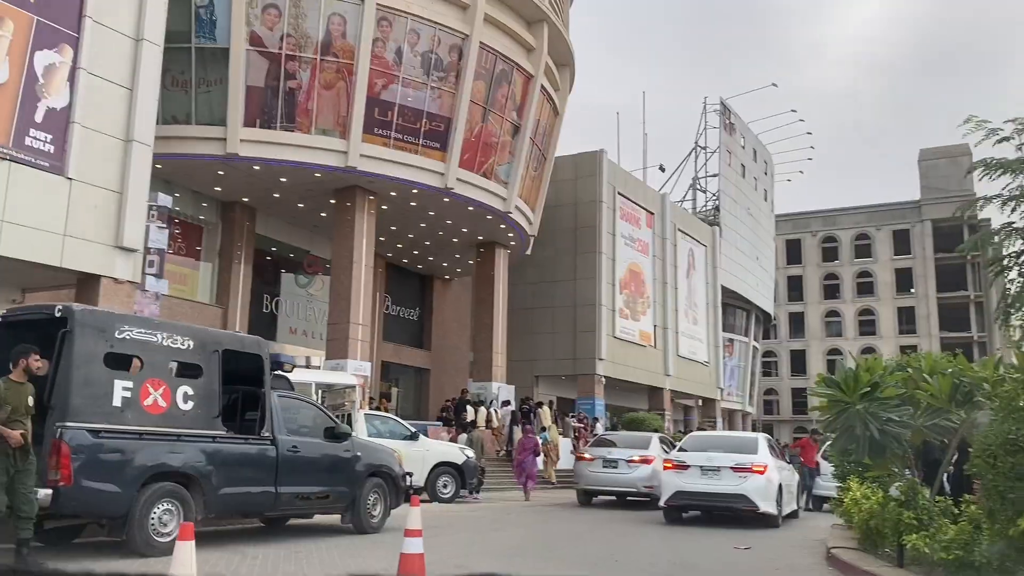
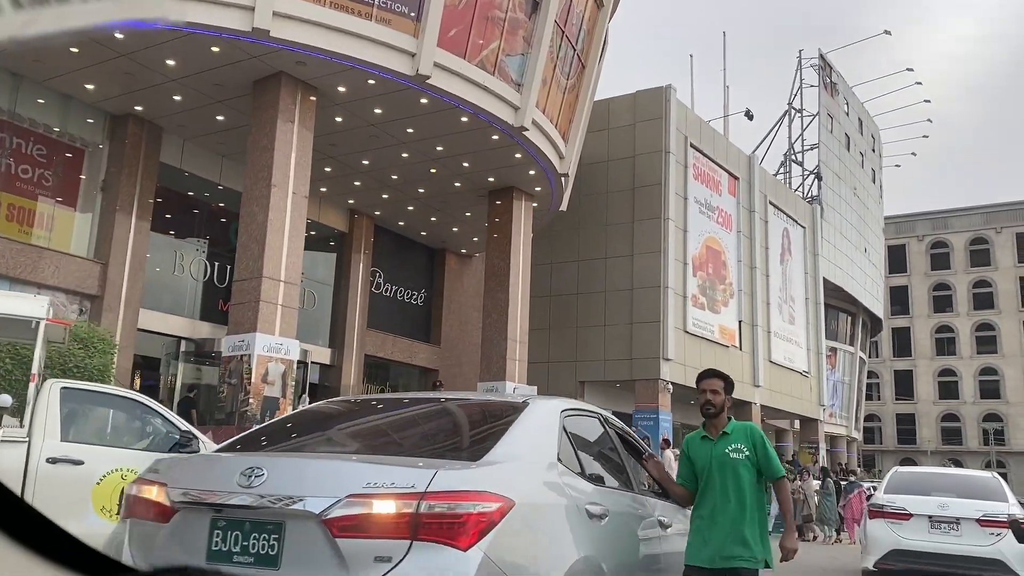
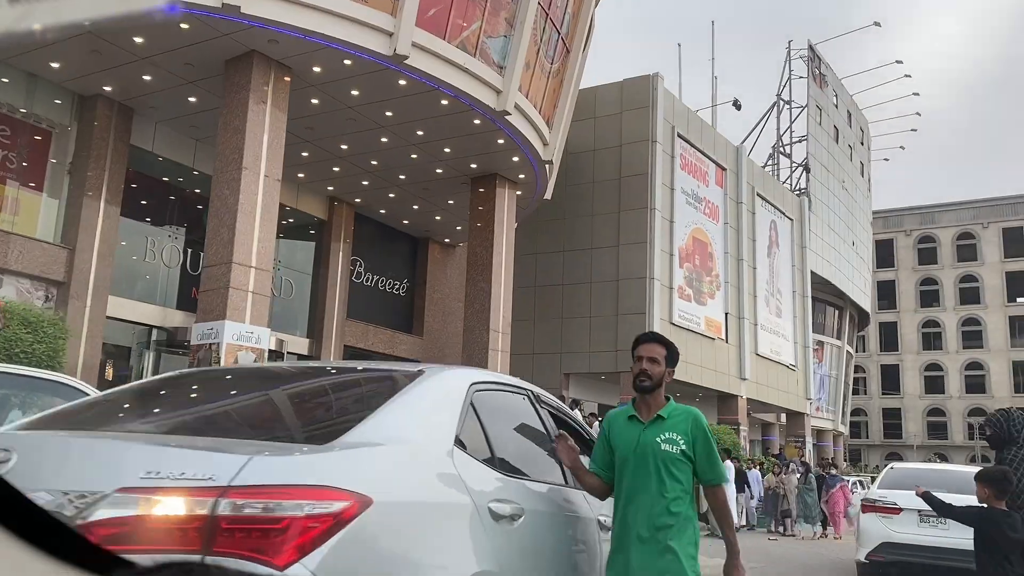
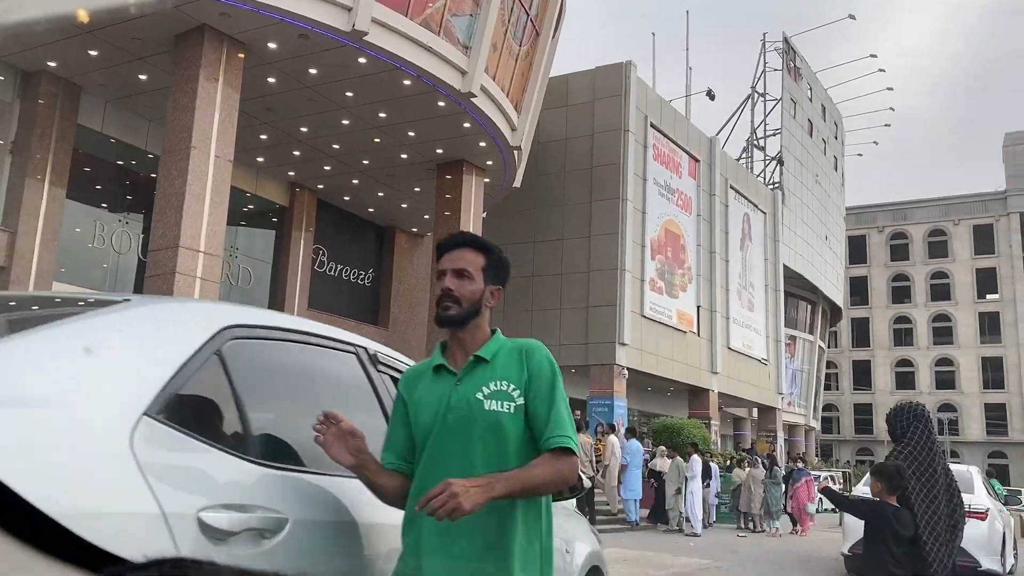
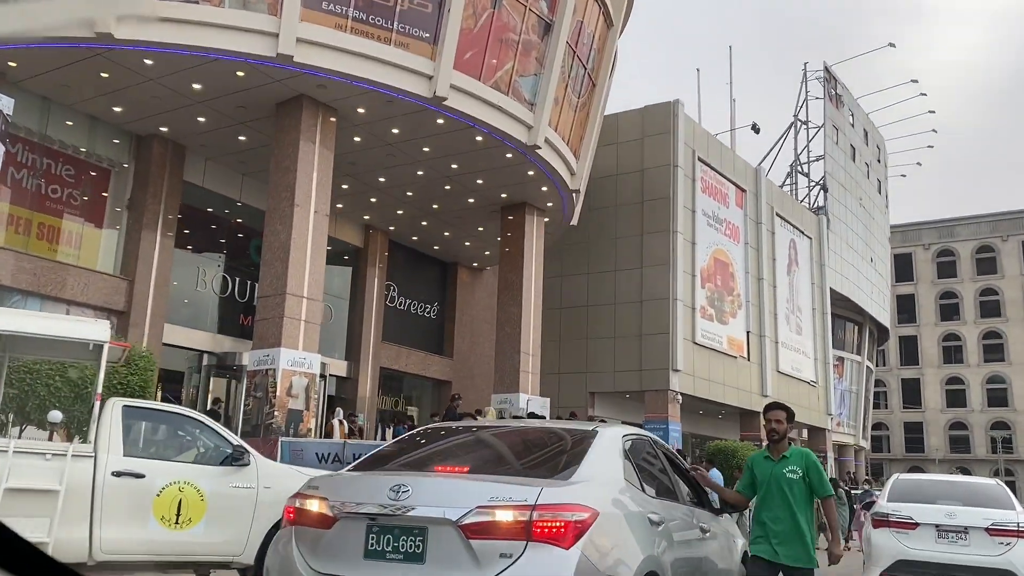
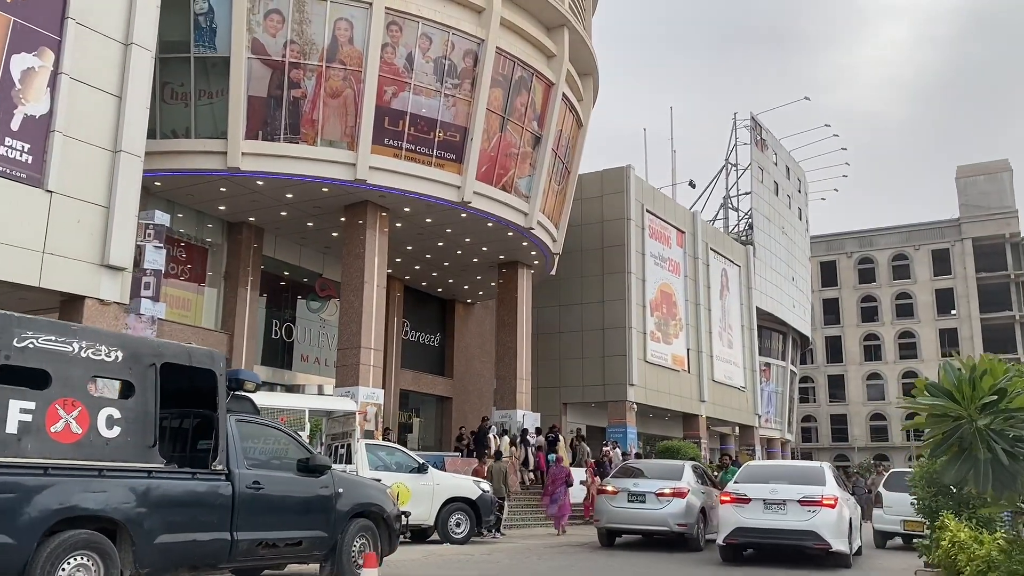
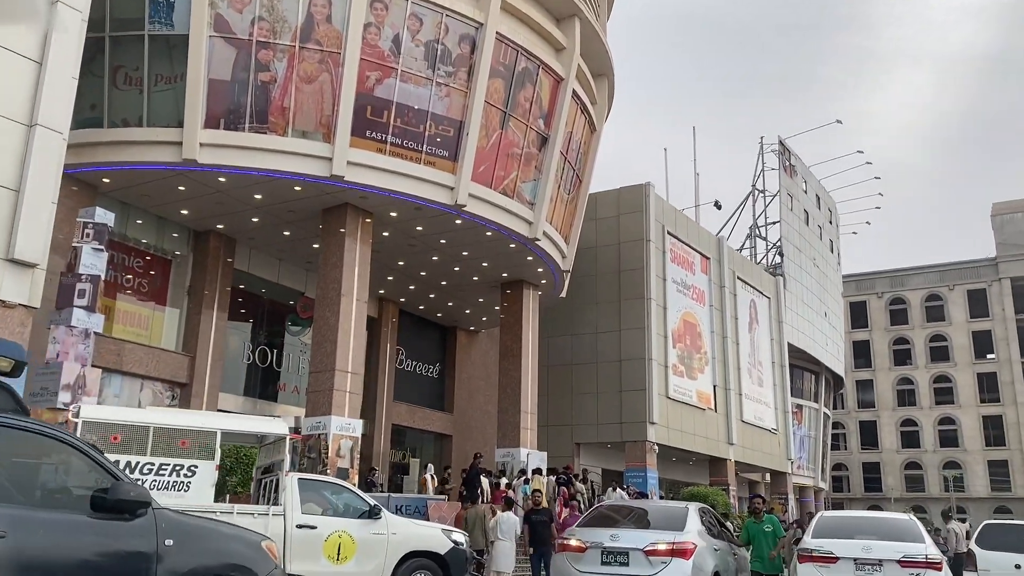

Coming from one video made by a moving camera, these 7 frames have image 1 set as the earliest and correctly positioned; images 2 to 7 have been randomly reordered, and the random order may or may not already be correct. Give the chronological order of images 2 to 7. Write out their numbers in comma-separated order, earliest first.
6, 7, 5, 2, 3, 4
